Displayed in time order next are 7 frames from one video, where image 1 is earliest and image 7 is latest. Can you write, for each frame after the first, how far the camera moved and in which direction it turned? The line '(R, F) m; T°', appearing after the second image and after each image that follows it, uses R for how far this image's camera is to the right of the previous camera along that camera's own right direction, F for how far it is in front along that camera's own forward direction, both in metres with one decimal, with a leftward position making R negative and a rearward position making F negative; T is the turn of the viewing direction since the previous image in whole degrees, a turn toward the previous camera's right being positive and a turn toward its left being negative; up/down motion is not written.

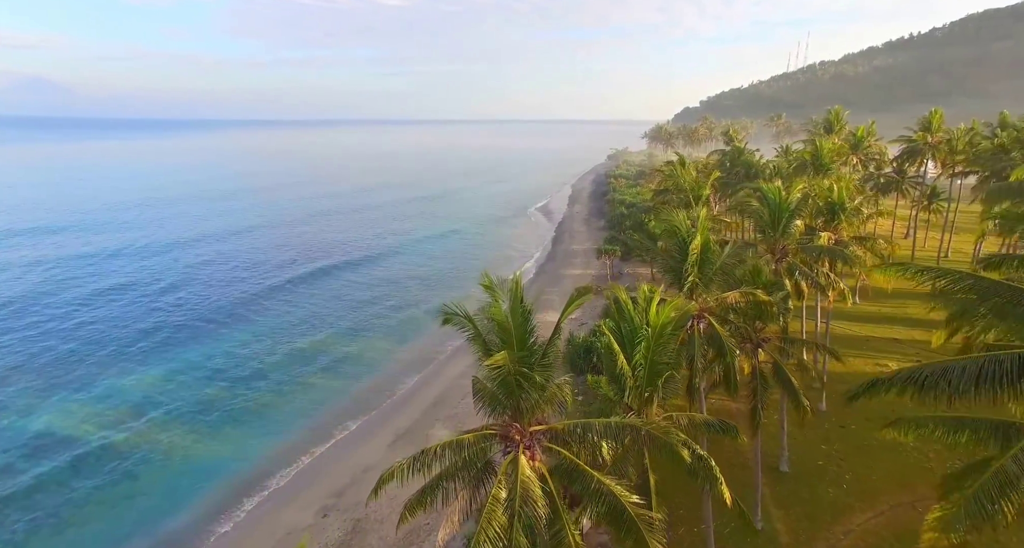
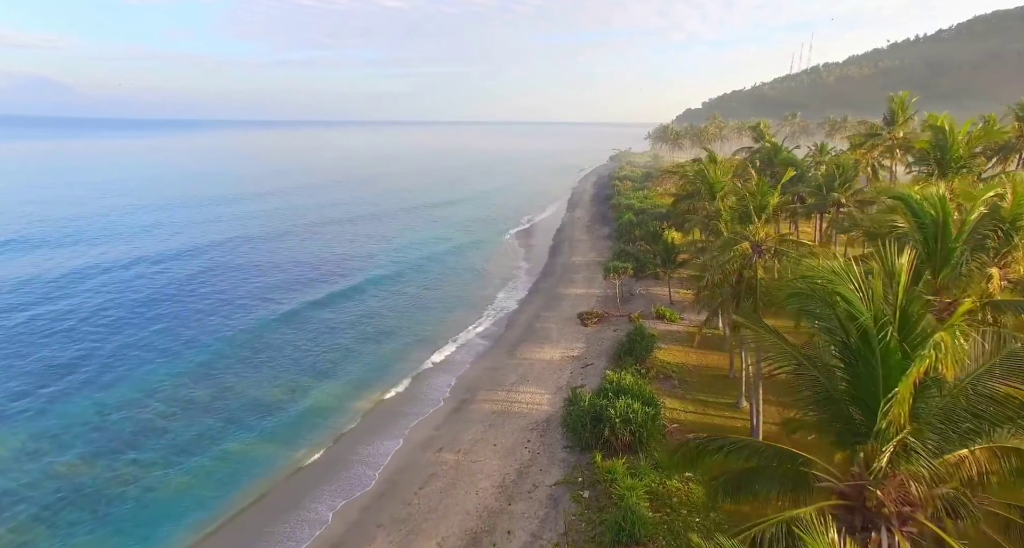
(+0.7, +8.2) m; 0°
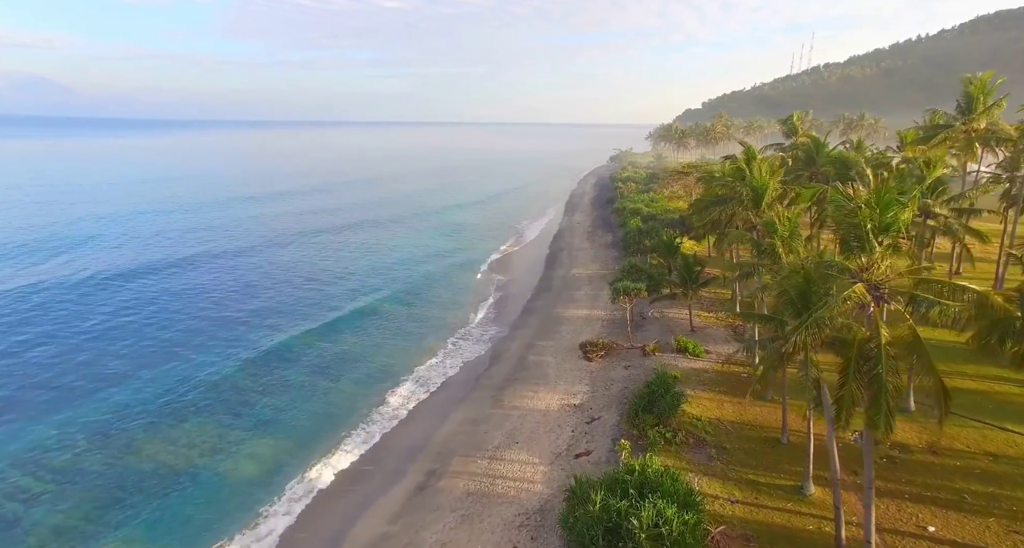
(+0.5, +6.7) m; 0°
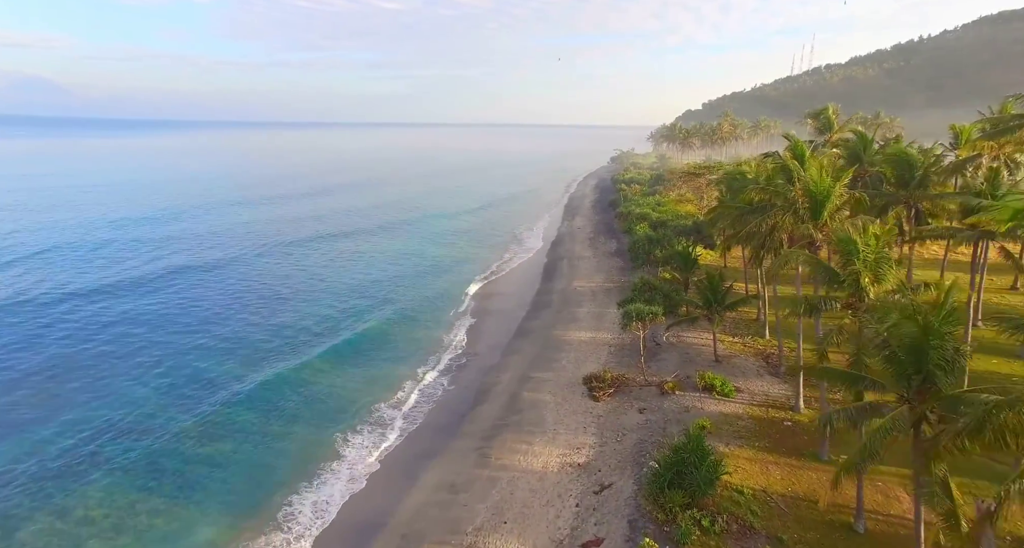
(+0.4, +5.1) m; 0°
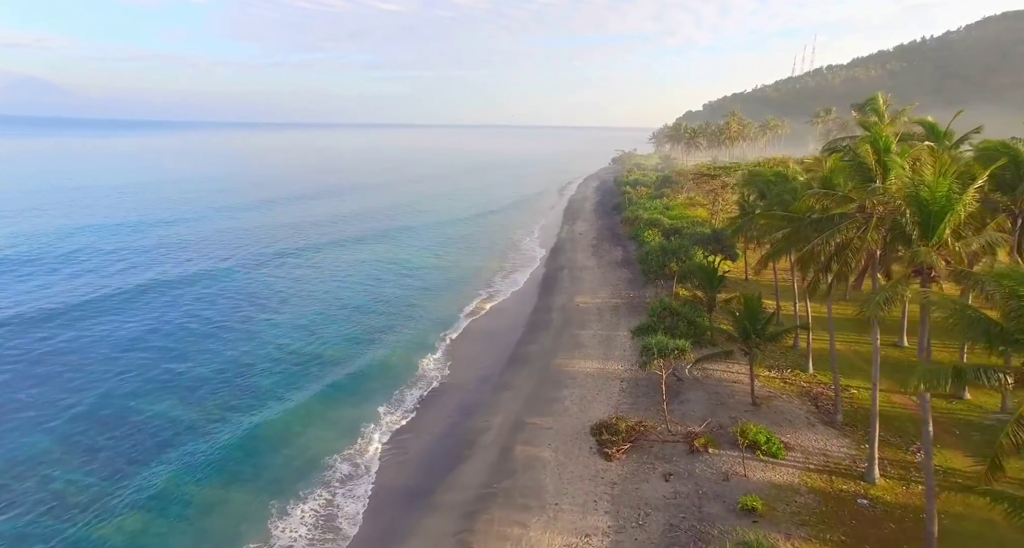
(+0.3, +5.1) m; 0°
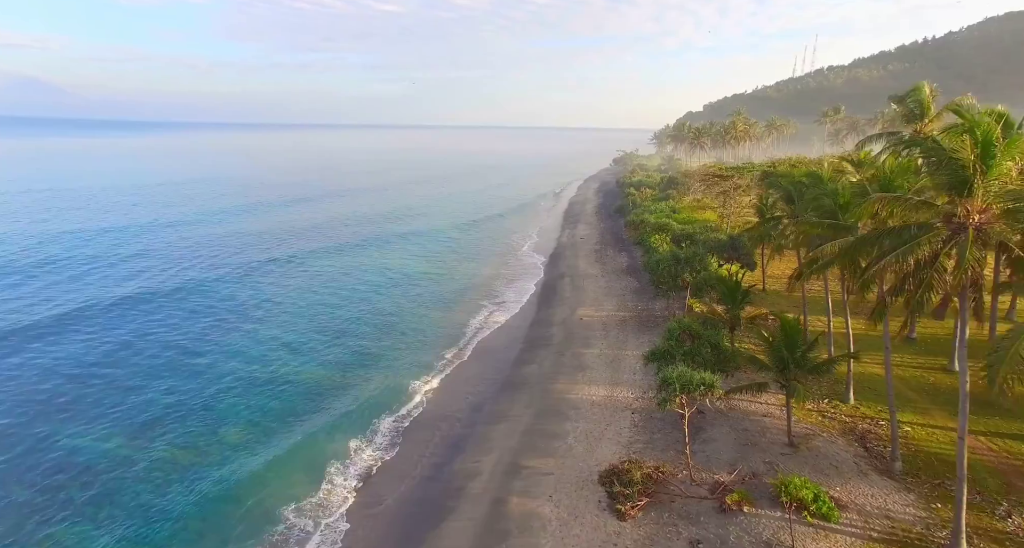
(+0.2, +3.4) m; 0°
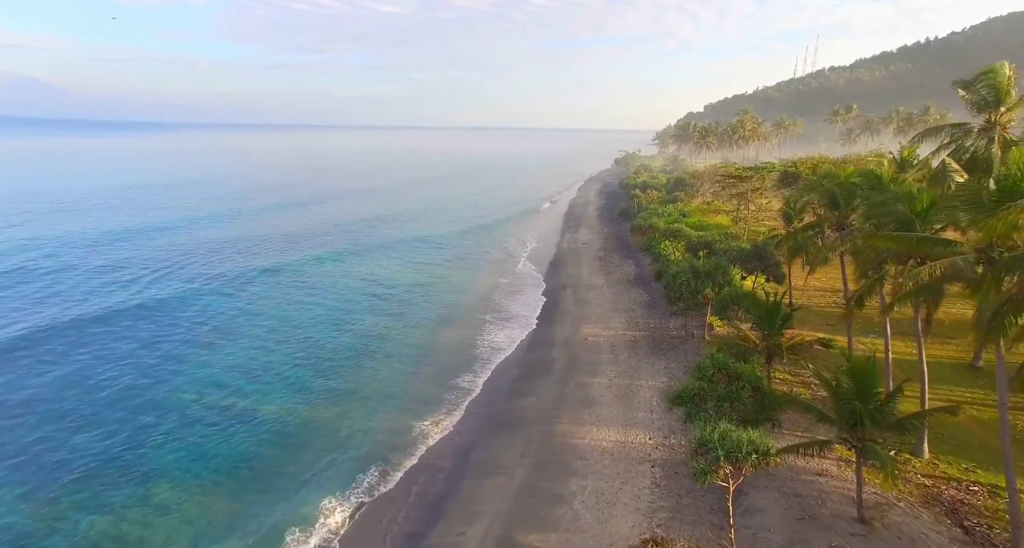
(+0.2, +4.2) m; 0°
